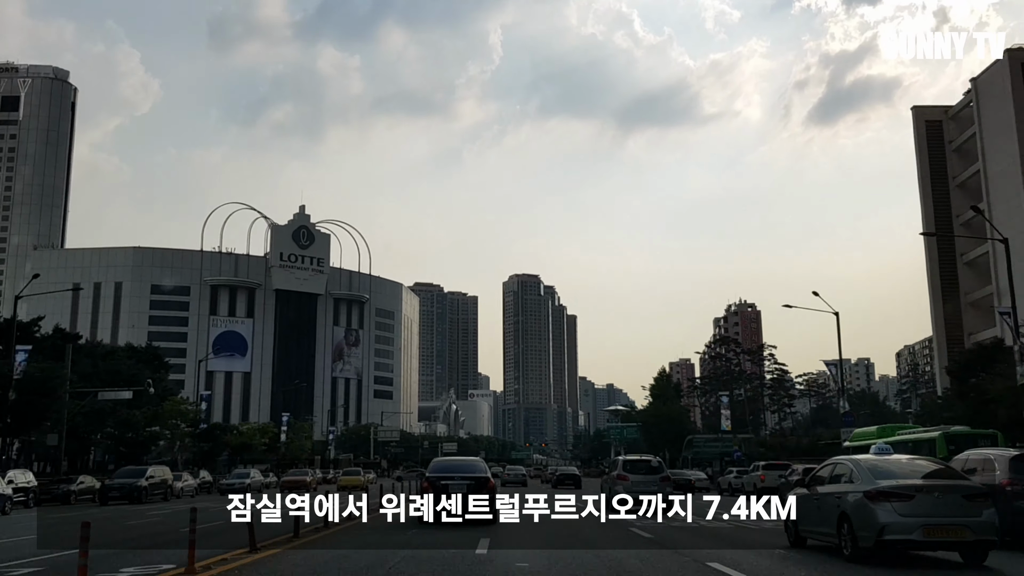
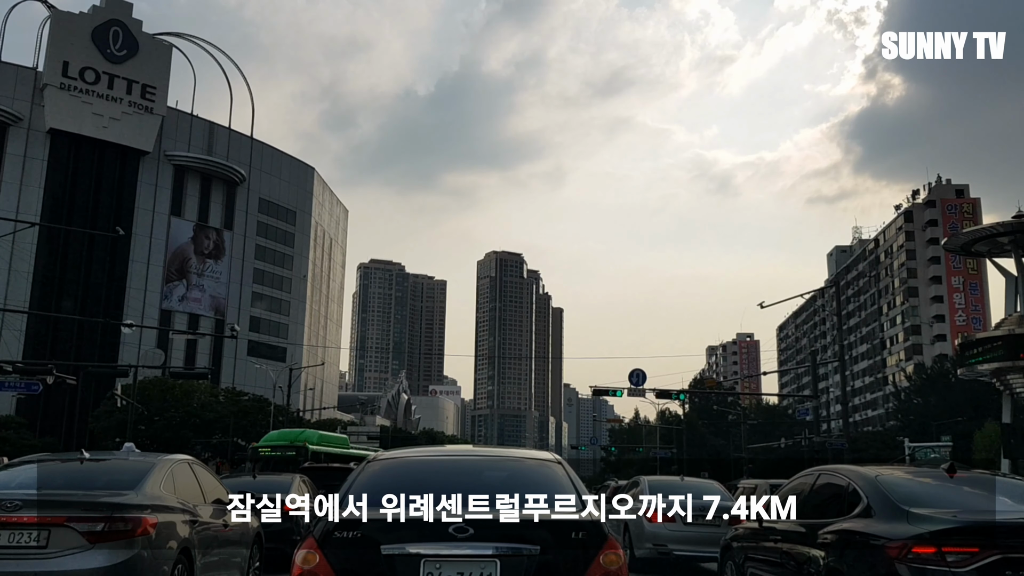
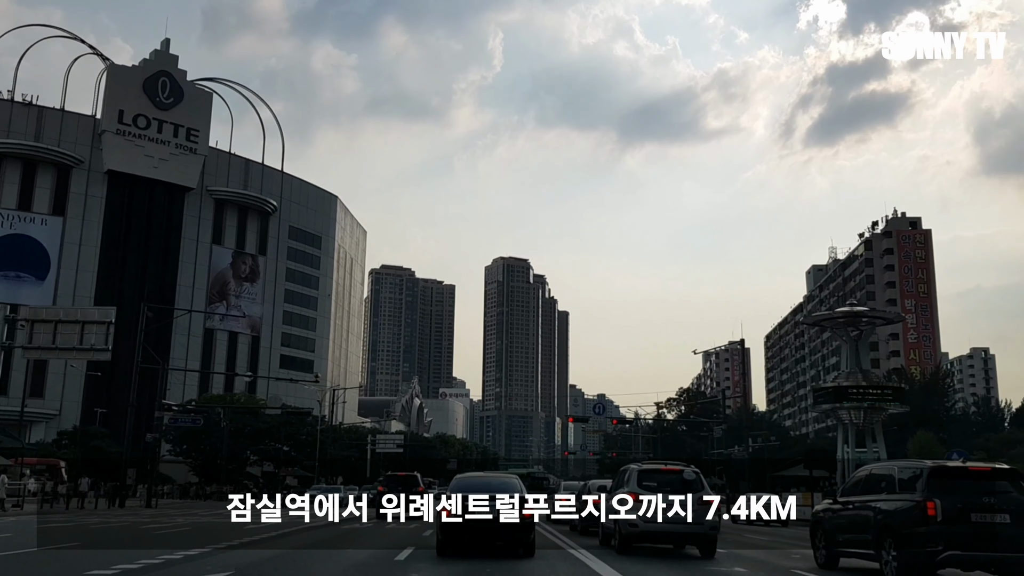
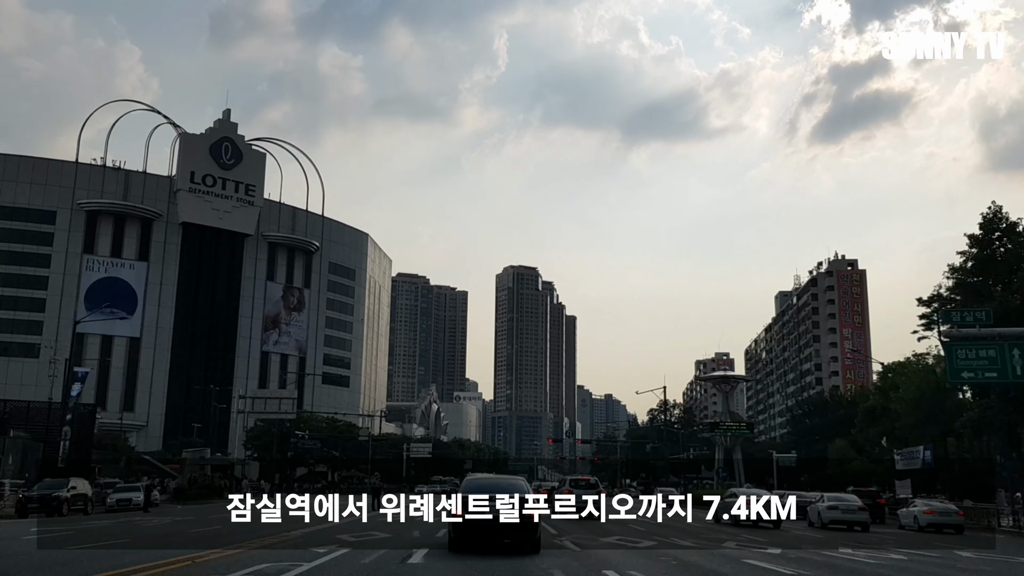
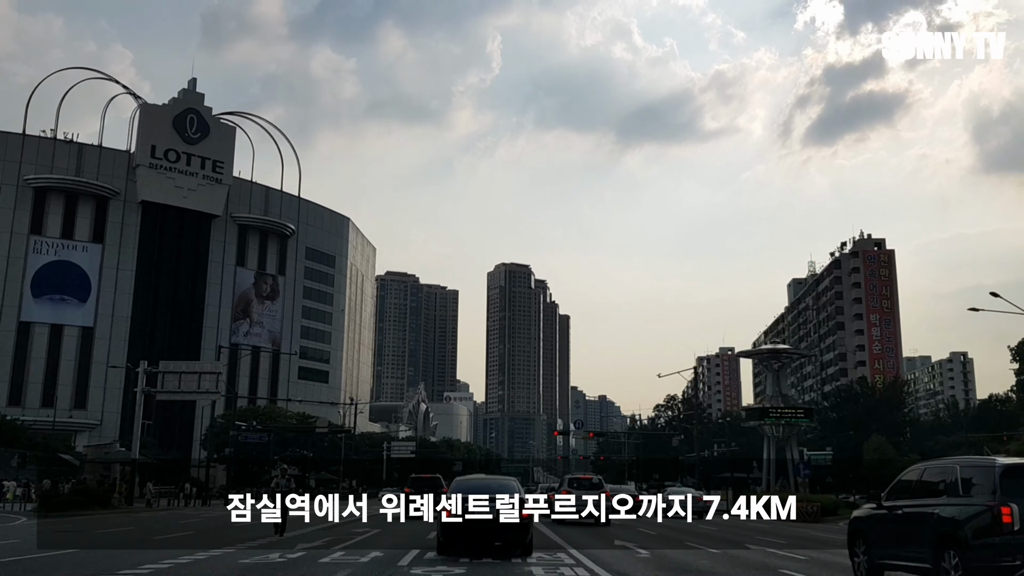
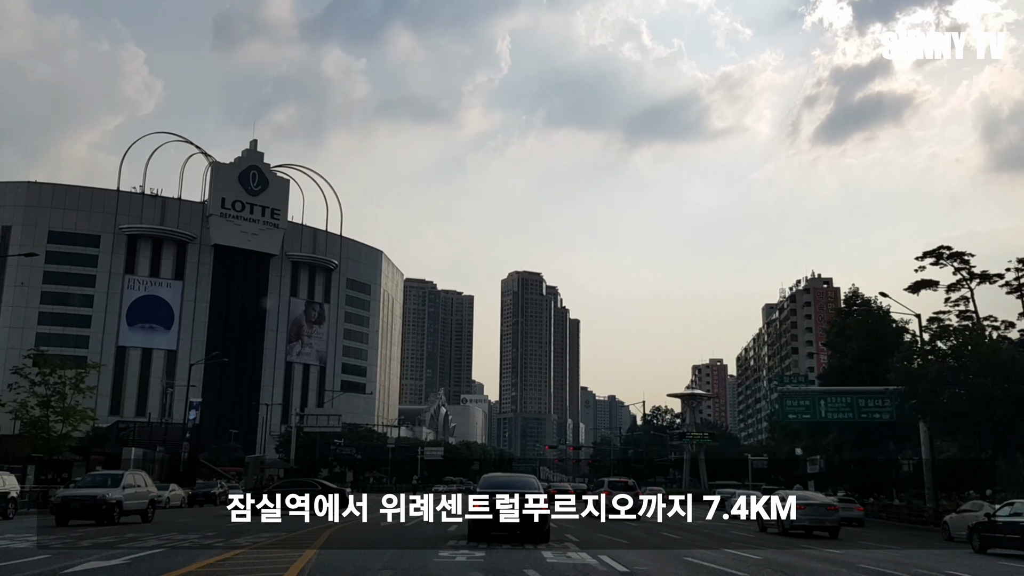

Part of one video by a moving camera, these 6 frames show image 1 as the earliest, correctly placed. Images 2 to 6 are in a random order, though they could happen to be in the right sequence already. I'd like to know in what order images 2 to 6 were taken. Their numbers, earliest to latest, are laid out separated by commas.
6, 4, 5, 3, 2
